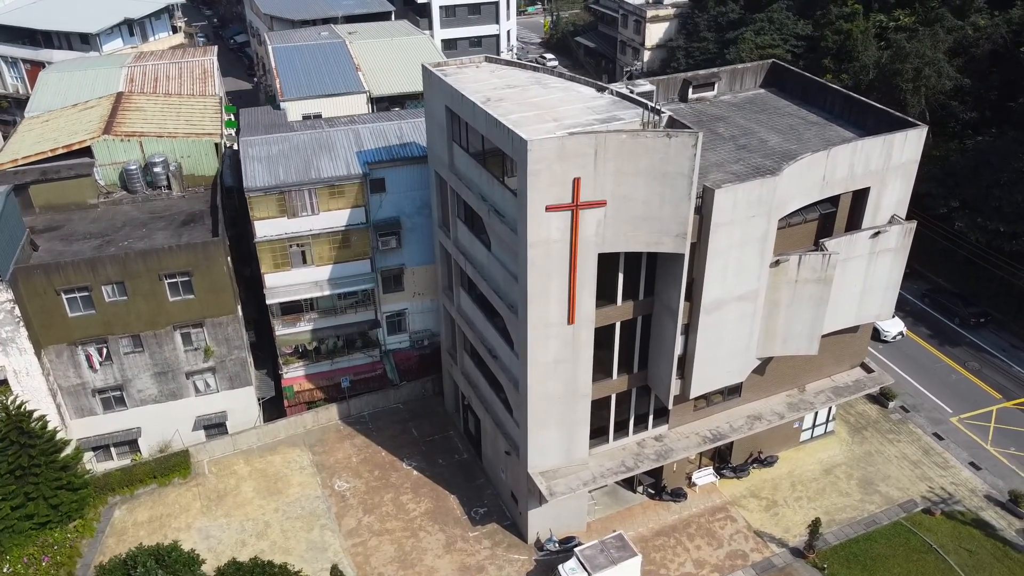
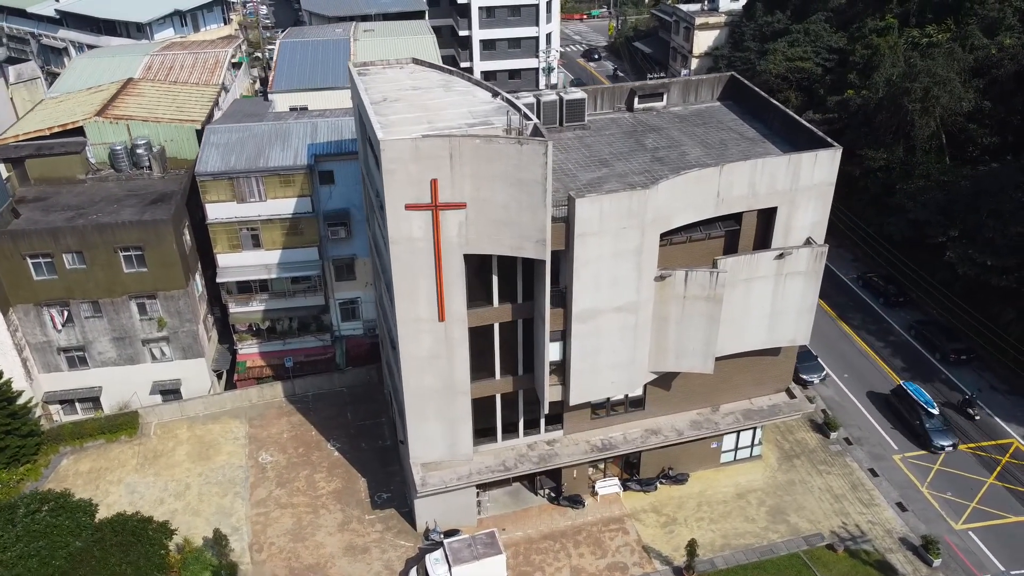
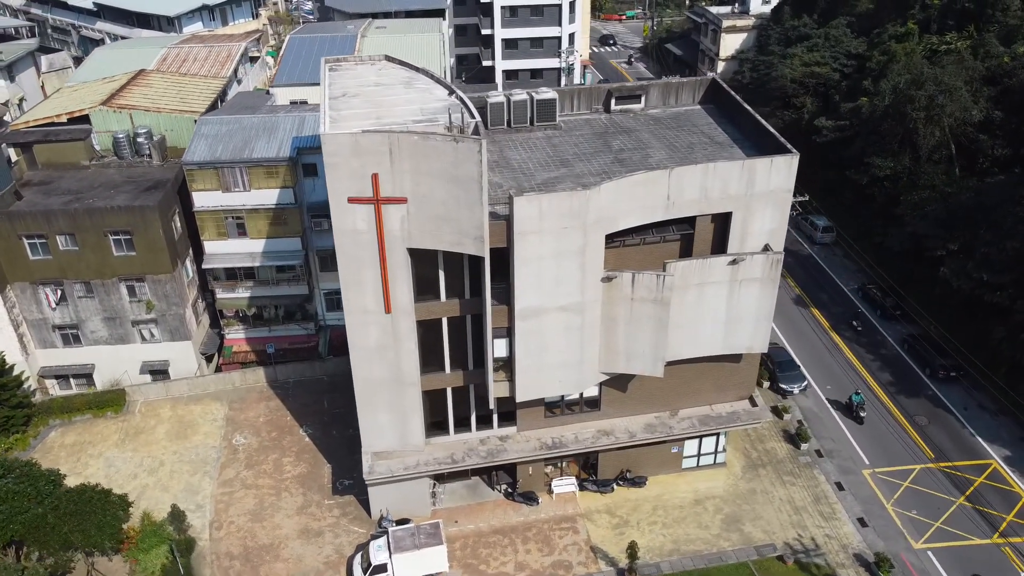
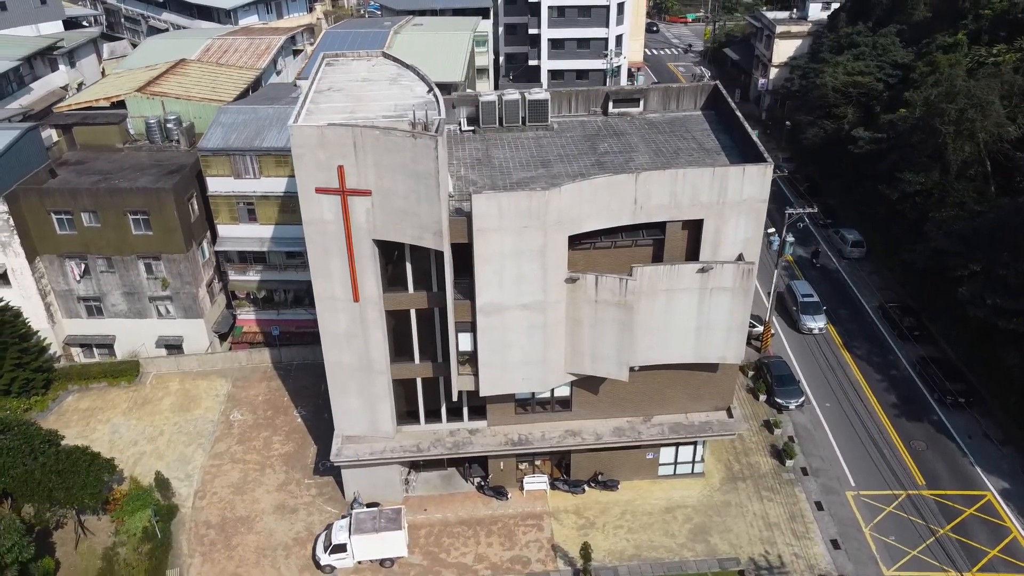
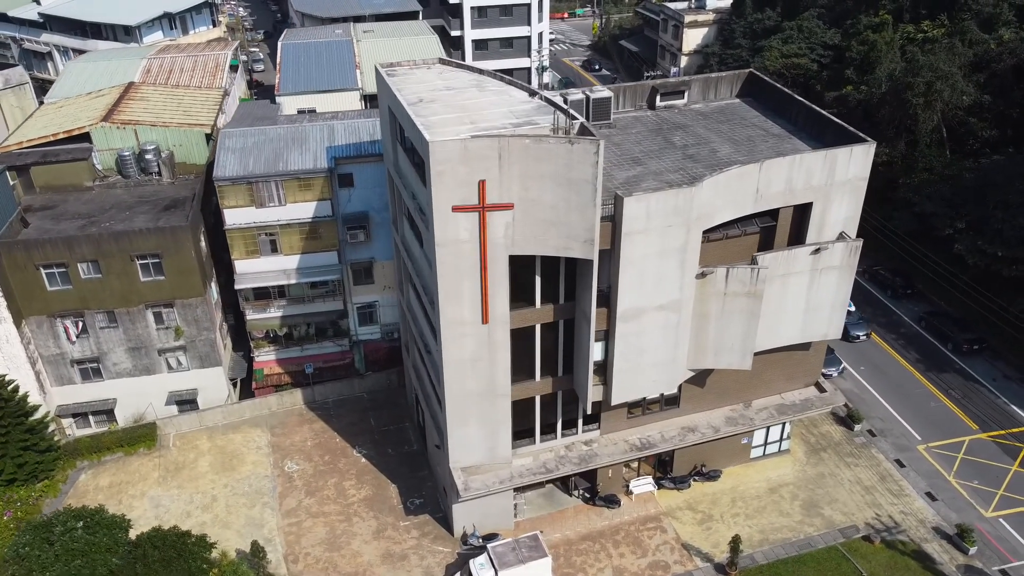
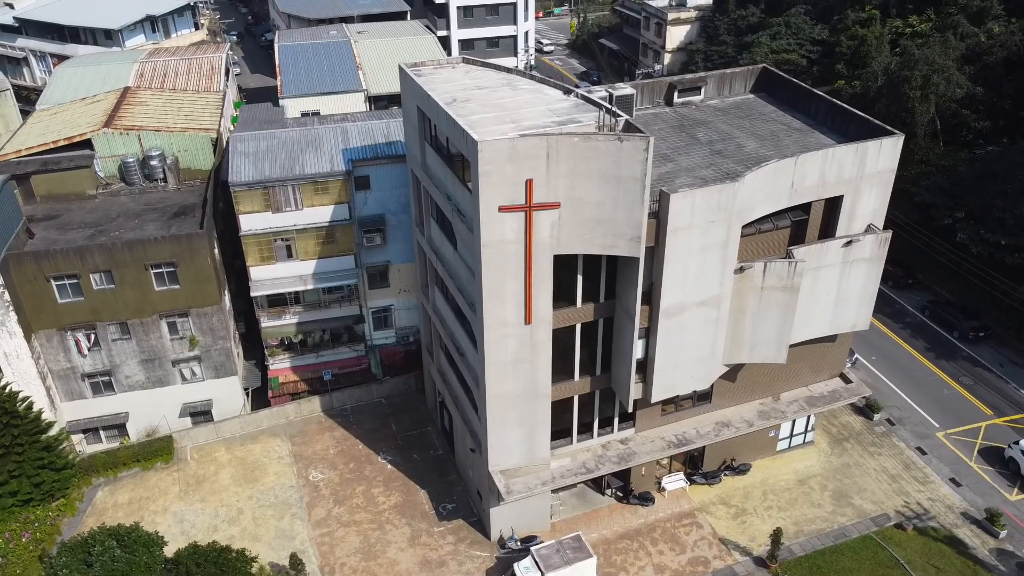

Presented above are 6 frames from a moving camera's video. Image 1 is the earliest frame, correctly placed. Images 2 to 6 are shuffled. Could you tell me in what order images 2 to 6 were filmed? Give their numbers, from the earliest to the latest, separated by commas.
6, 5, 2, 3, 4
